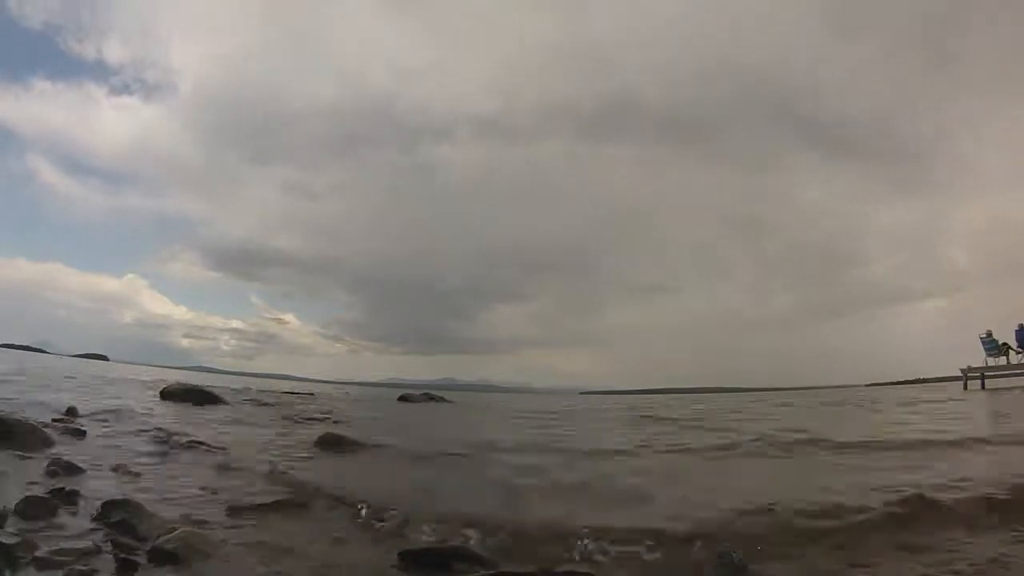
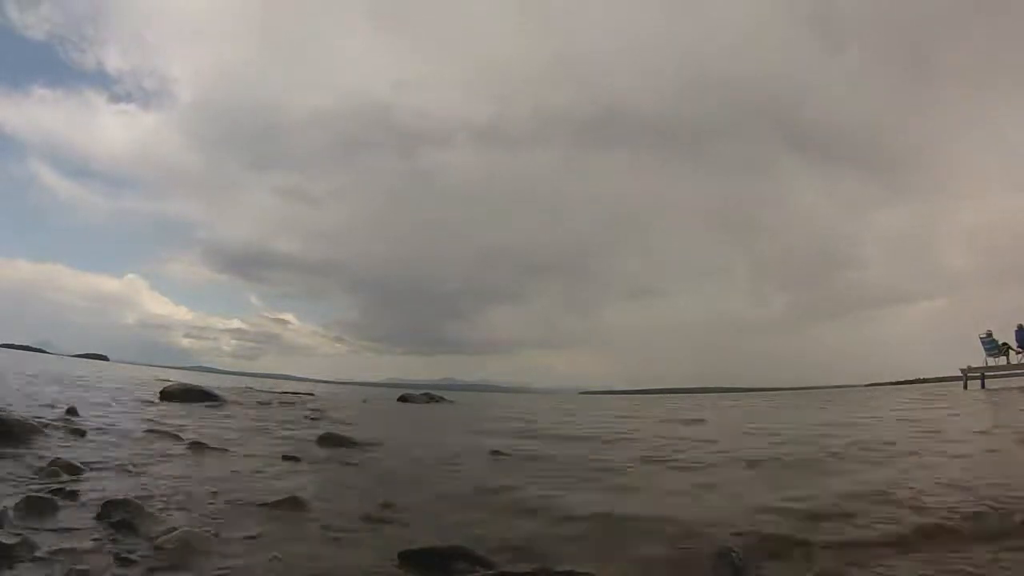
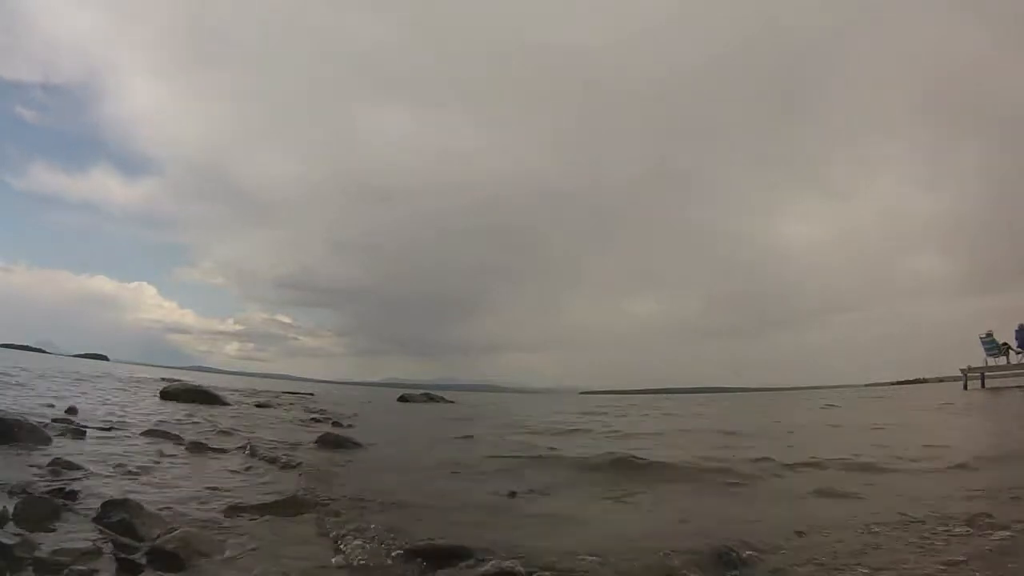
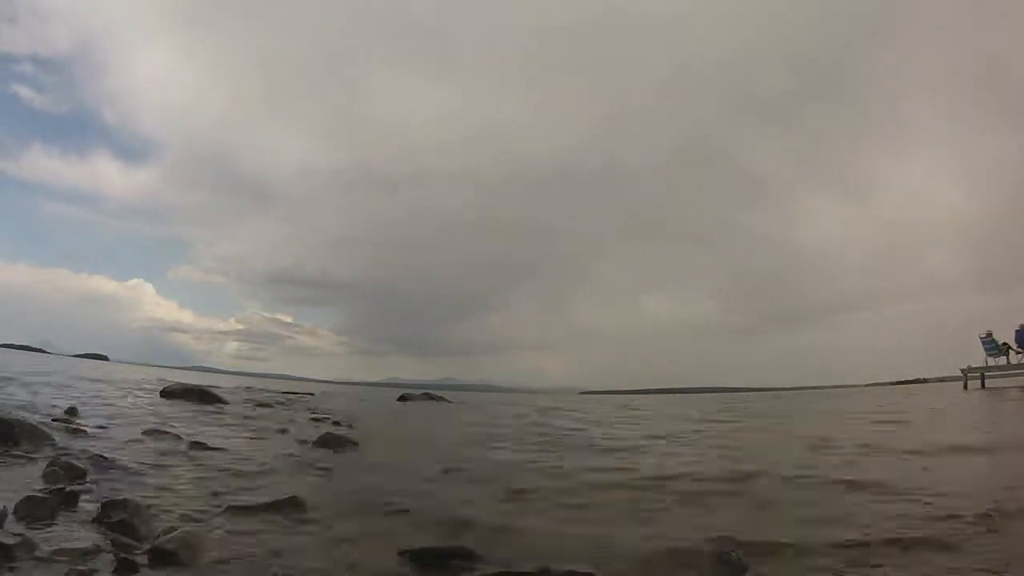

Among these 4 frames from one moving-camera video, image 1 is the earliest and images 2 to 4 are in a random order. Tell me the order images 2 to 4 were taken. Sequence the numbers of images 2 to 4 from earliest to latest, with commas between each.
2, 4, 3
